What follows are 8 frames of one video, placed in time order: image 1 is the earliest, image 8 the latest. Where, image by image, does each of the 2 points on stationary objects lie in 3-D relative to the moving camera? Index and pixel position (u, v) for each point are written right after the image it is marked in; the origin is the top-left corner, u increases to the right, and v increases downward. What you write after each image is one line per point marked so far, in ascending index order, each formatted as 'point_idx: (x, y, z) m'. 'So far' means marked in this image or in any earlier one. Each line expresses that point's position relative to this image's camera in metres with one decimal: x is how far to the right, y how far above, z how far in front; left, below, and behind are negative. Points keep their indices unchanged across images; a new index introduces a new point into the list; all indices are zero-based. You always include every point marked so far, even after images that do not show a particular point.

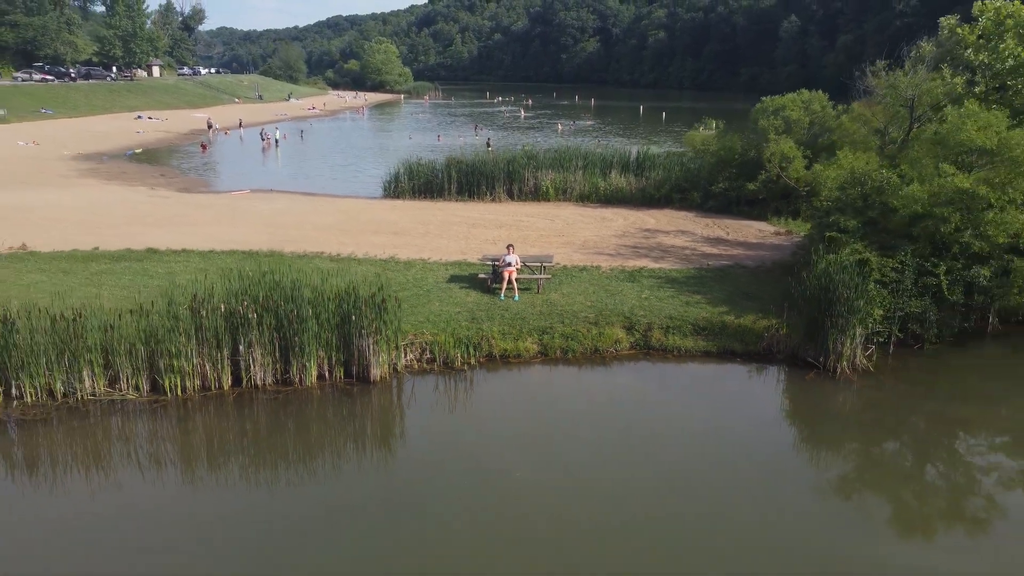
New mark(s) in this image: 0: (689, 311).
0: (+3.3, -0.4, +13.2) m
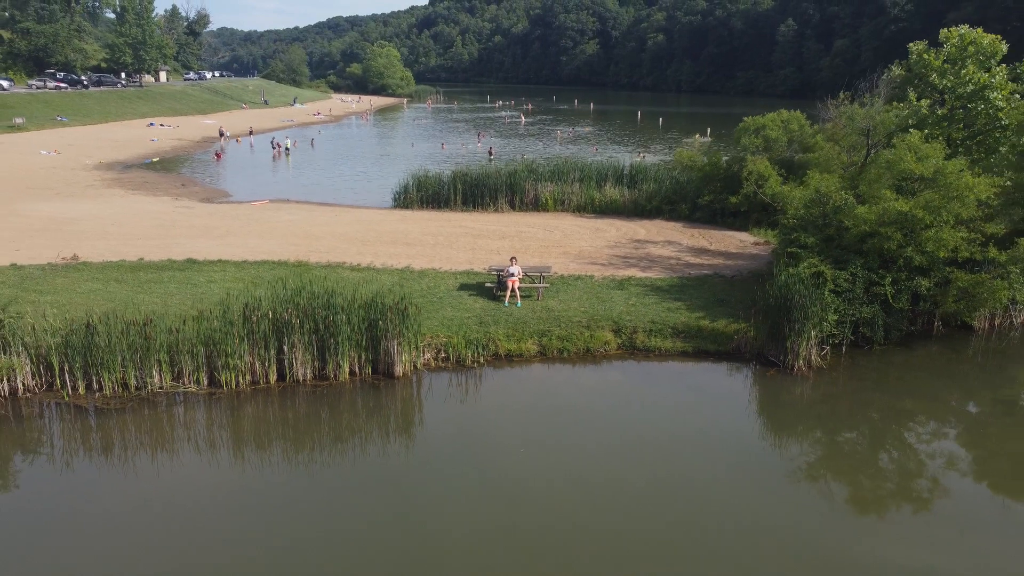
0: (+3.4, -0.6, +14.9) m
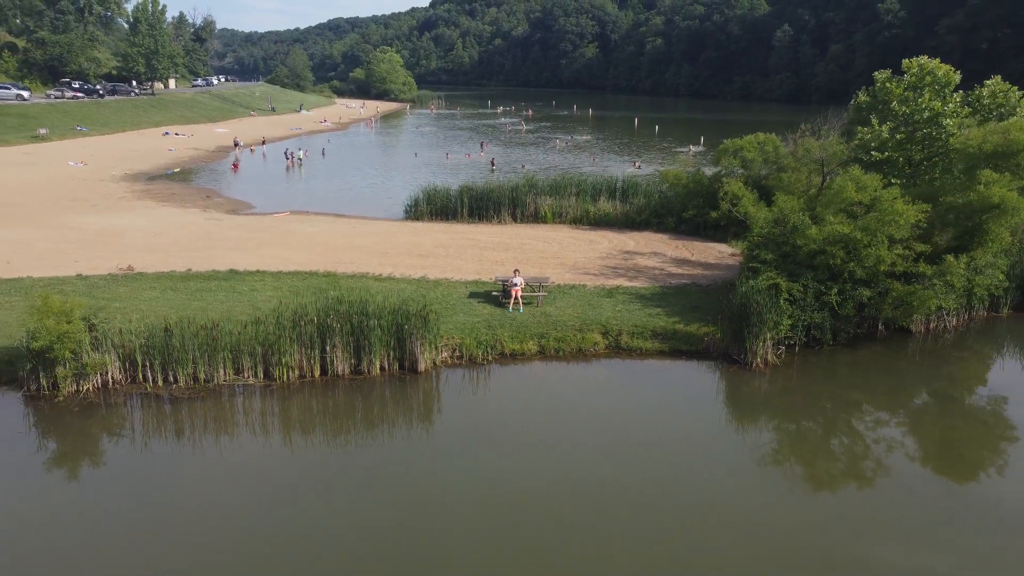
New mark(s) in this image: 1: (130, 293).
0: (+3.4, -0.8, +17.3) m
1: (-9.6, -0.1, +17.4) m
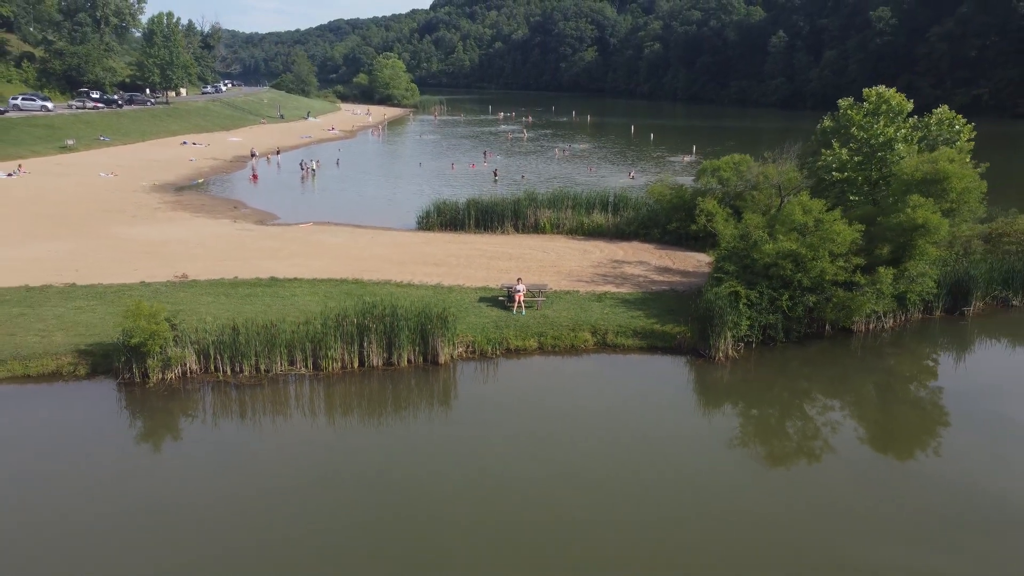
0: (+3.5, -1.0, +20.3) m
1: (-9.5, -0.3, +20.4) m
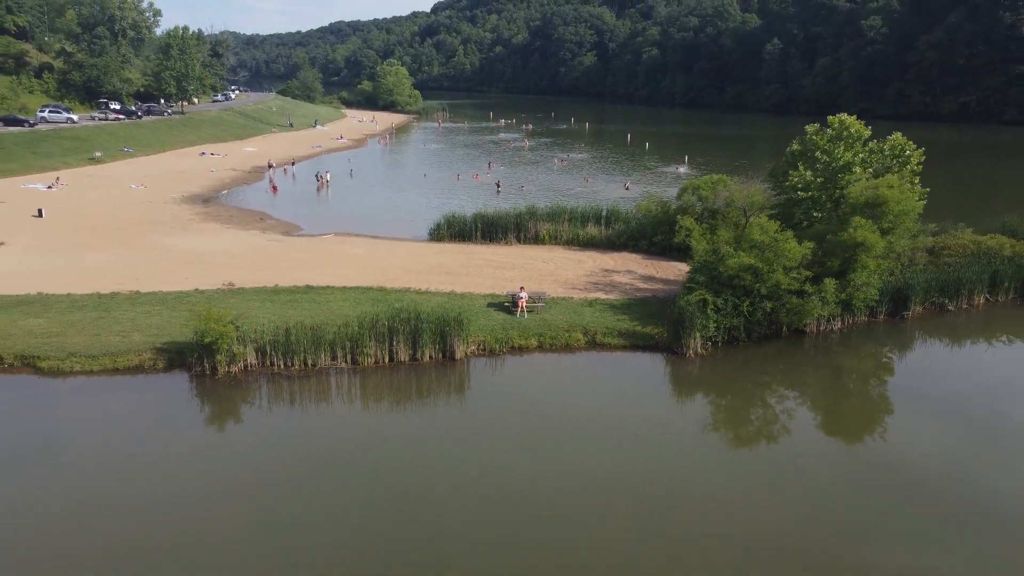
0: (+3.7, -1.2, +23.8) m
1: (-9.3, -0.5, +23.8) m
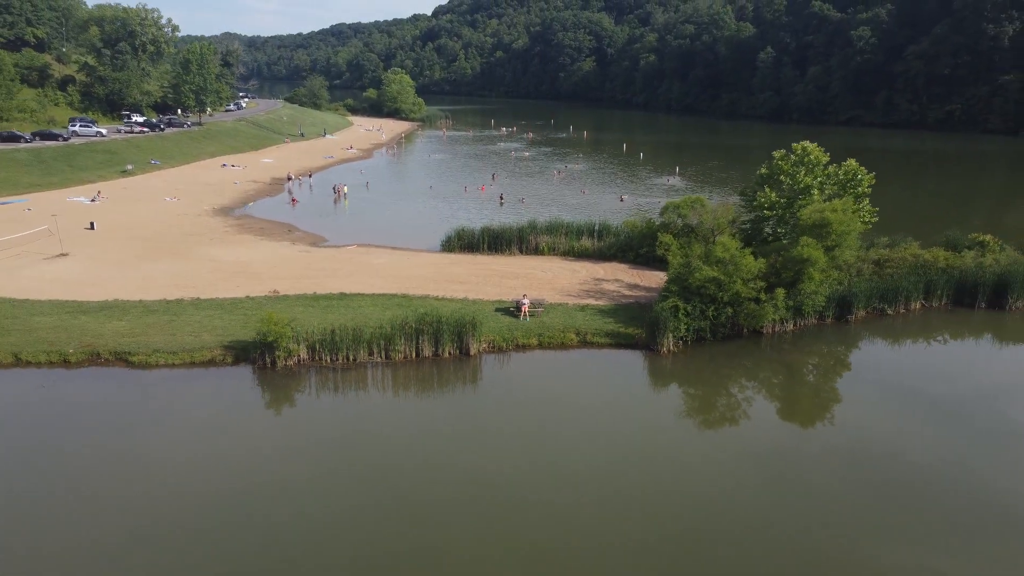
0: (+3.8, -1.5, +28.2) m
1: (-9.2, -0.8, +28.3) m
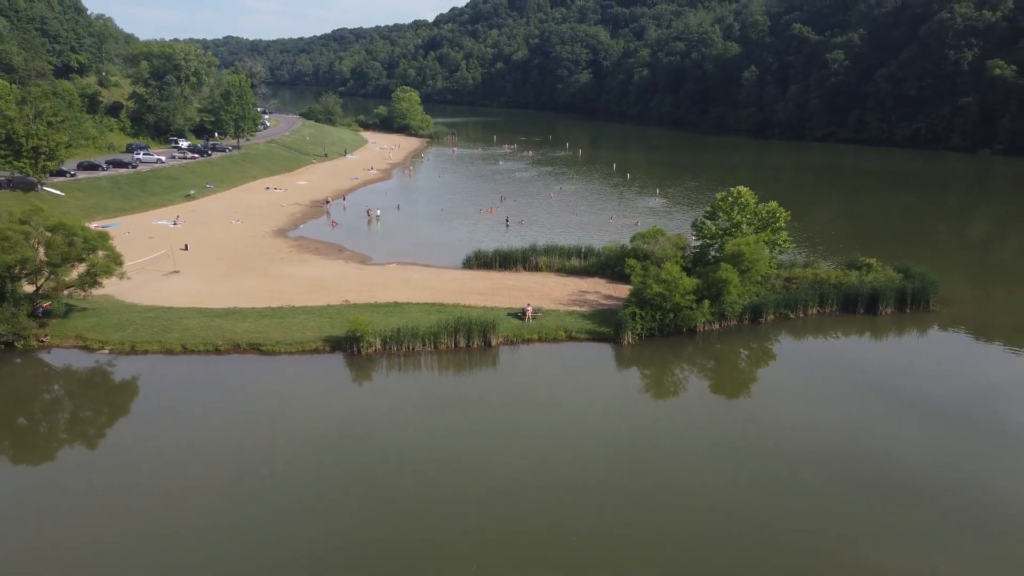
0: (+4.3, -2.2, +39.7) m
1: (-8.7, -1.4, +39.7) m
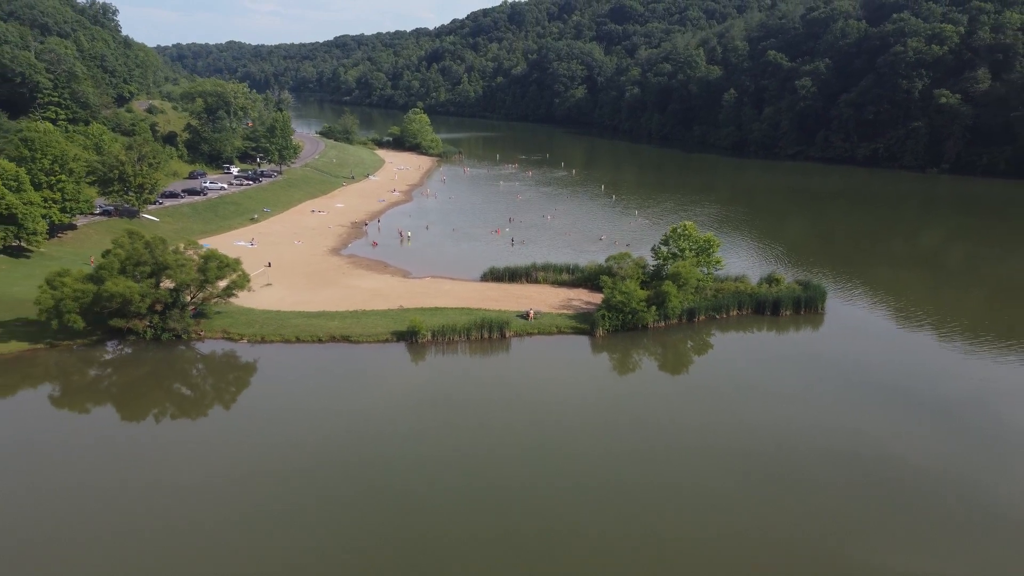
0: (+4.9, -2.9, +56.6) m
1: (-8.1, -2.2, +56.6) m
